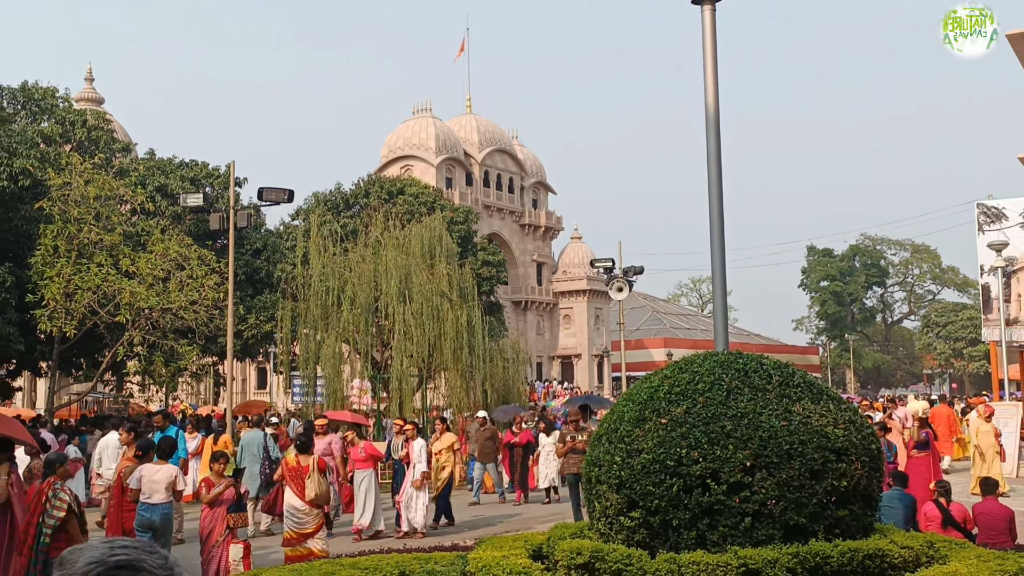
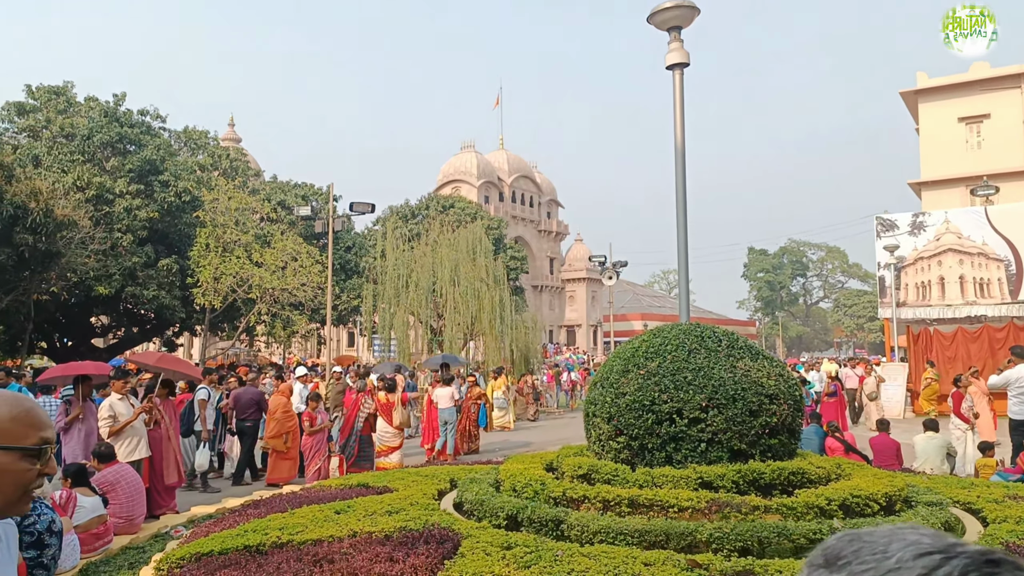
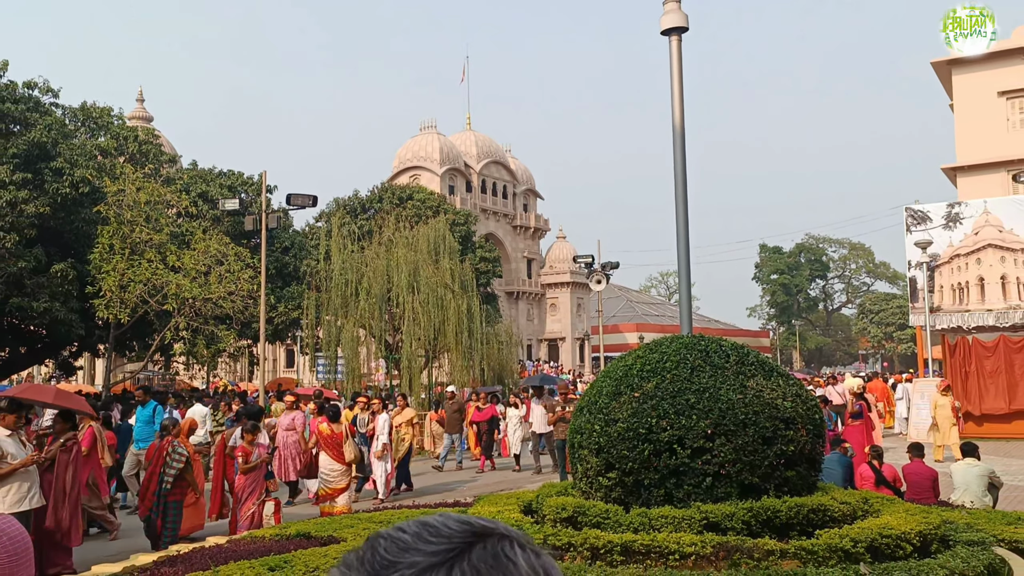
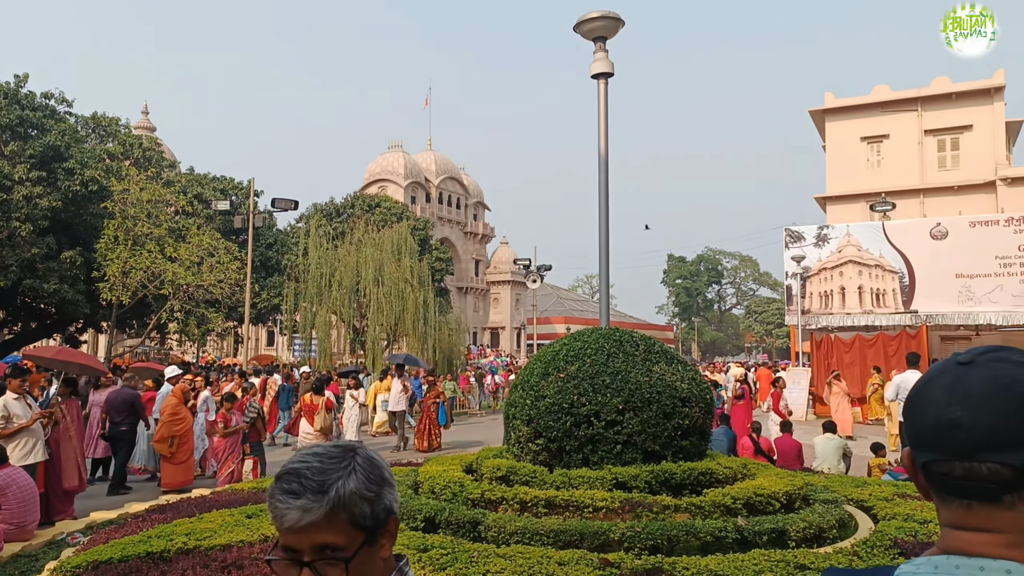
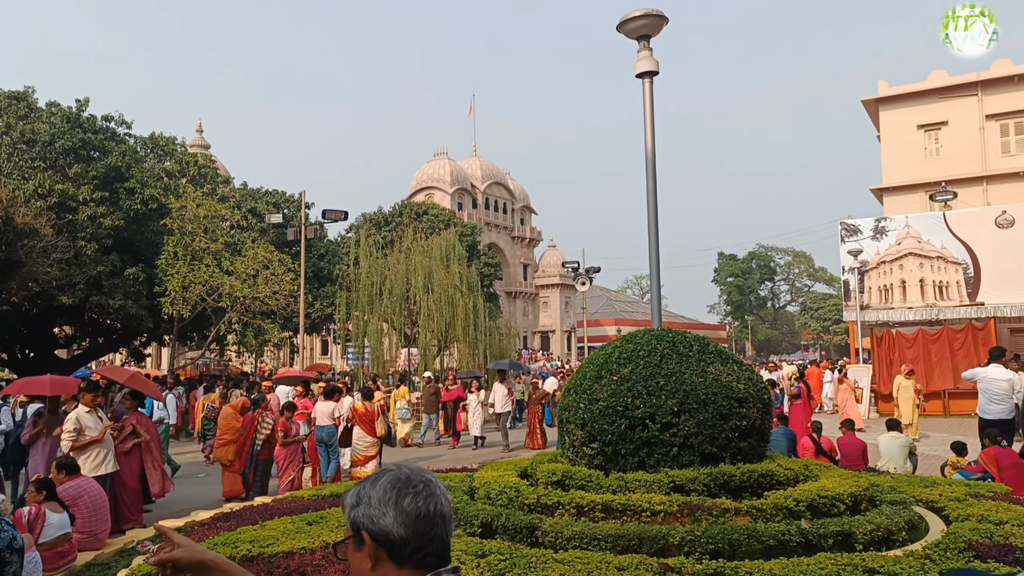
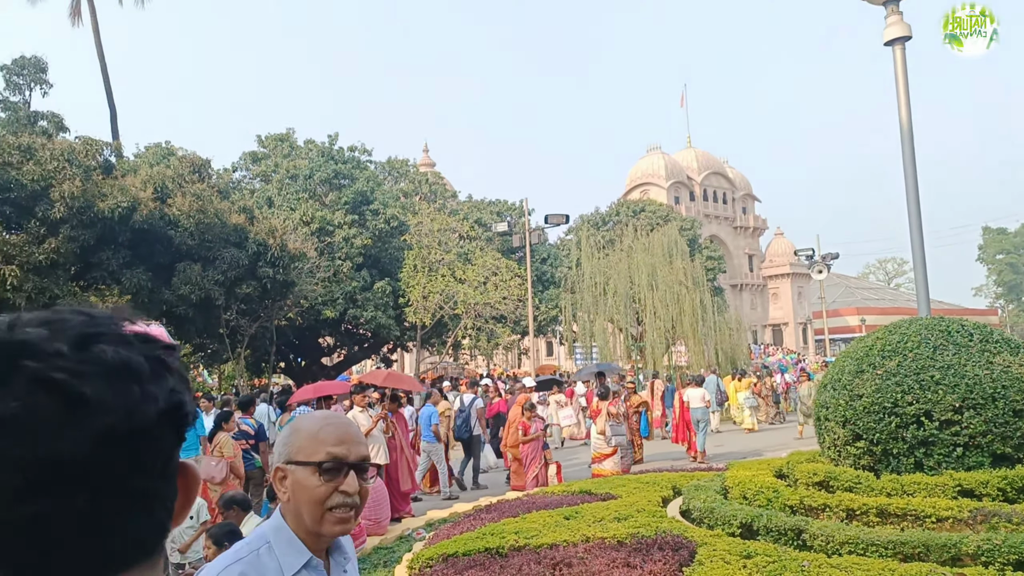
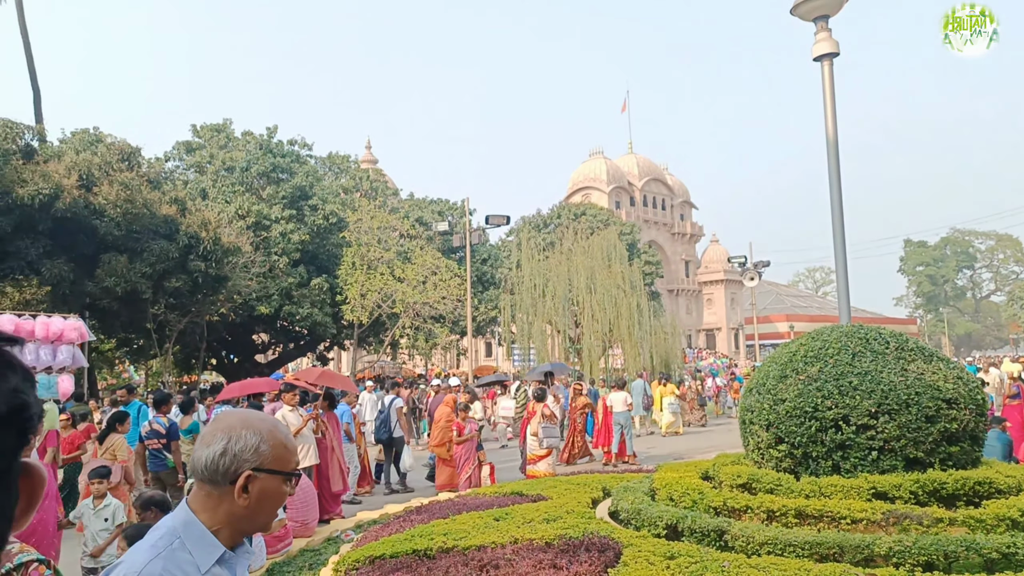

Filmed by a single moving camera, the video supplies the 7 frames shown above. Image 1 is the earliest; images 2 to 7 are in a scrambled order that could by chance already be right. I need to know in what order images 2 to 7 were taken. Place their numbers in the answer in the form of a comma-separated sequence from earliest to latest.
3, 5, 4, 2, 7, 6
